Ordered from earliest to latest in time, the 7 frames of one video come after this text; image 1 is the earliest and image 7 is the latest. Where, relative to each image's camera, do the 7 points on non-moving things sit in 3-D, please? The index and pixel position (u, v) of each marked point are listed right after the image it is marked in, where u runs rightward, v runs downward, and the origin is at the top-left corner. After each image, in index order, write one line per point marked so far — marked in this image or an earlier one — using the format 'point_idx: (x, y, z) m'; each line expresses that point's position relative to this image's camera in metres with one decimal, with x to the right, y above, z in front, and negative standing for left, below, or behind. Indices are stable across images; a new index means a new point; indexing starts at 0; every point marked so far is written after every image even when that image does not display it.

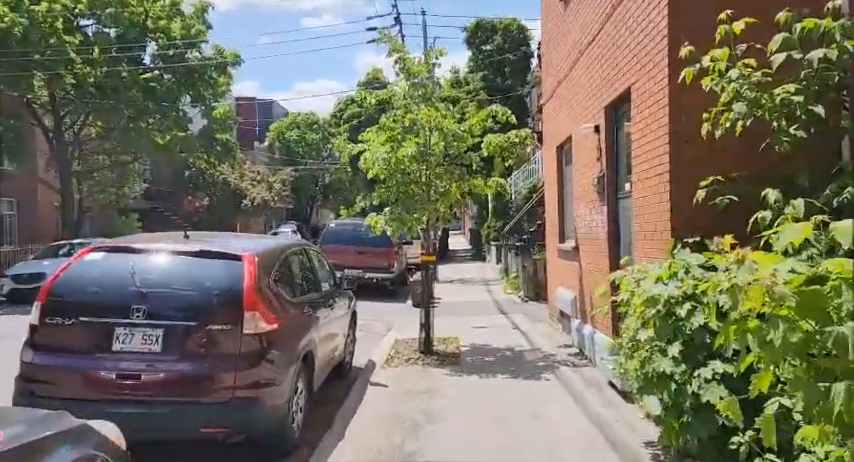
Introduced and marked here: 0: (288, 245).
0: (-1.4, -0.1, +6.3) m
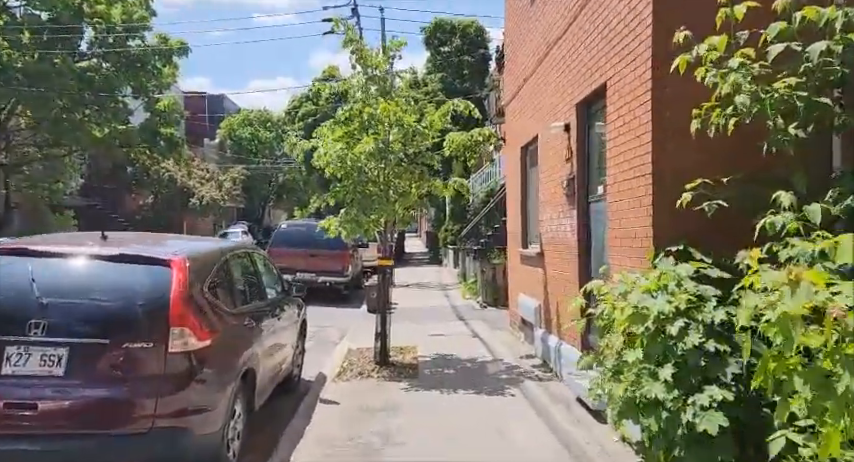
0: (-1.8, -0.2, +5.7) m
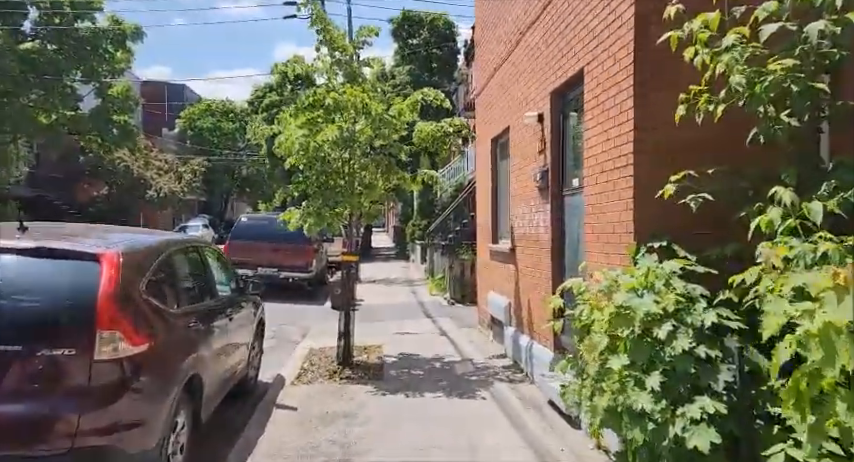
0: (-2.0, -0.1, +5.2) m
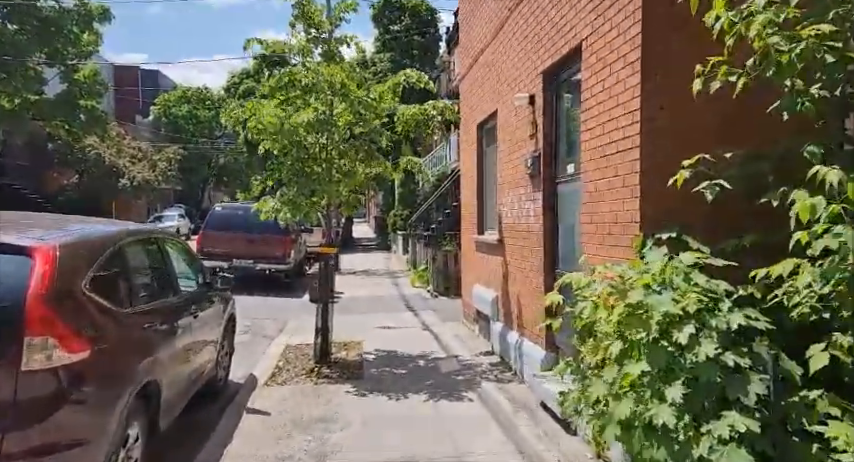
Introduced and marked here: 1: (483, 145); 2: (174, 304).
0: (-2.2, 0.0, +4.7) m
1: (+0.8, +1.2, +9.0) m
2: (-2.0, -0.6, +5.1) m
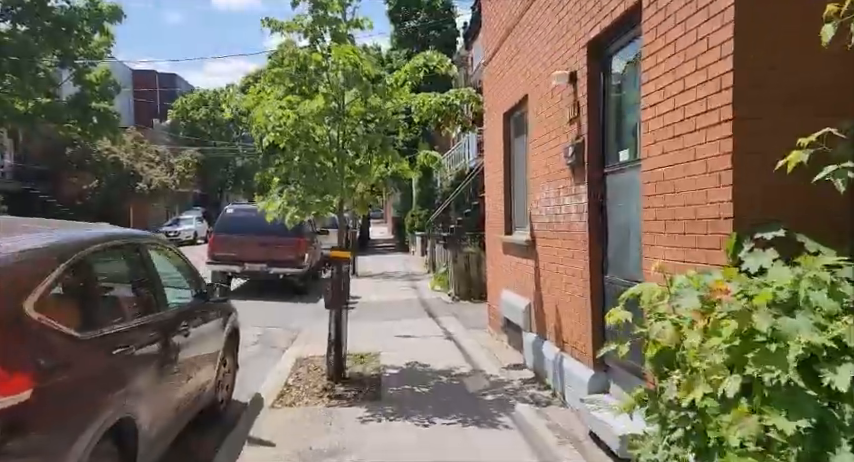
0: (-2.0, 0.0, +4.0) m
1: (+1.1, +1.2, +8.2) m
2: (-1.8, -0.6, +4.4) m
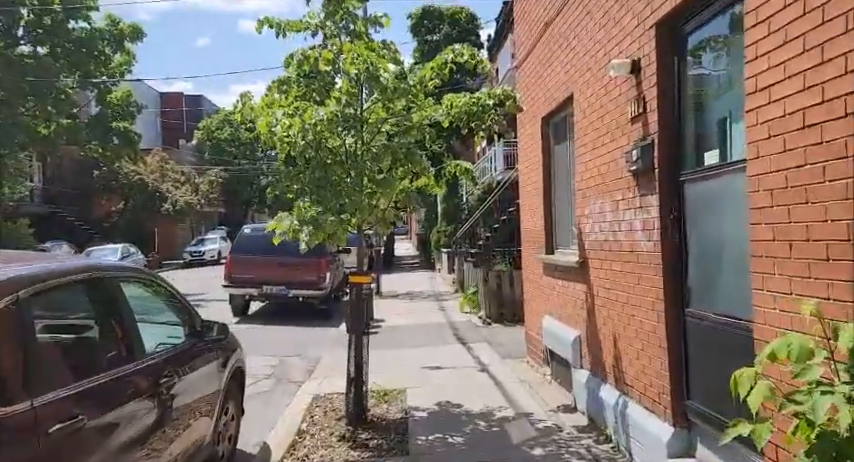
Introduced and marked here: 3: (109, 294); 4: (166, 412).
0: (-1.8, -0.2, +3.2) m
1: (+1.4, +1.0, +7.3) m
2: (-1.6, -0.8, +3.6) m
3: (-1.8, -0.3, +3.6) m
4: (-1.6, -1.1, +3.9) m
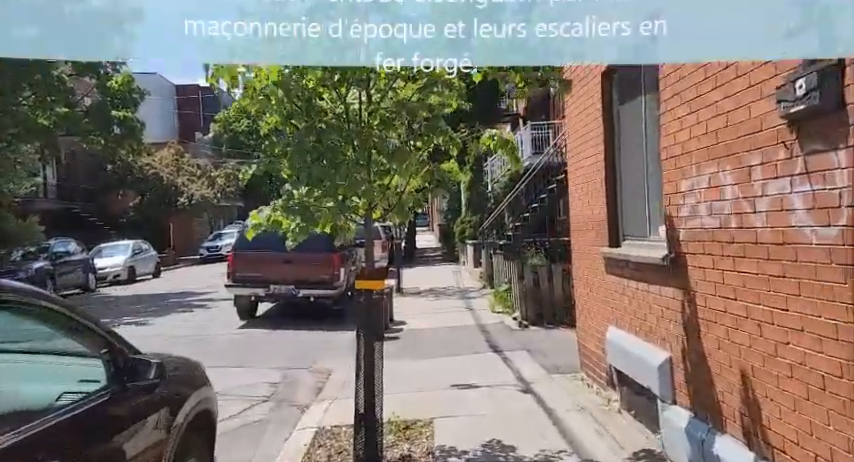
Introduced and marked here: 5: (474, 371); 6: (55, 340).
0: (-1.7, -0.2, +1.7) m
1: (+1.6, +1.1, +5.6) m
2: (-1.4, -0.7, +2.1) m
3: (-1.6, -0.3, +2.1) m
4: (-1.4, -1.0, +2.4) m
5: (+0.6, -1.7, +7.9) m
6: (-1.6, -0.5, +2.9) m
